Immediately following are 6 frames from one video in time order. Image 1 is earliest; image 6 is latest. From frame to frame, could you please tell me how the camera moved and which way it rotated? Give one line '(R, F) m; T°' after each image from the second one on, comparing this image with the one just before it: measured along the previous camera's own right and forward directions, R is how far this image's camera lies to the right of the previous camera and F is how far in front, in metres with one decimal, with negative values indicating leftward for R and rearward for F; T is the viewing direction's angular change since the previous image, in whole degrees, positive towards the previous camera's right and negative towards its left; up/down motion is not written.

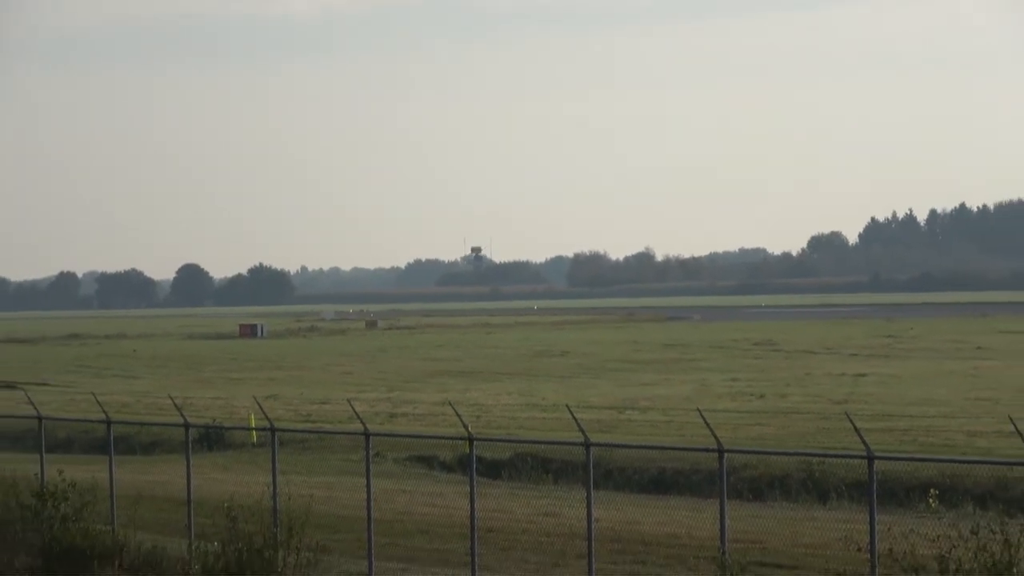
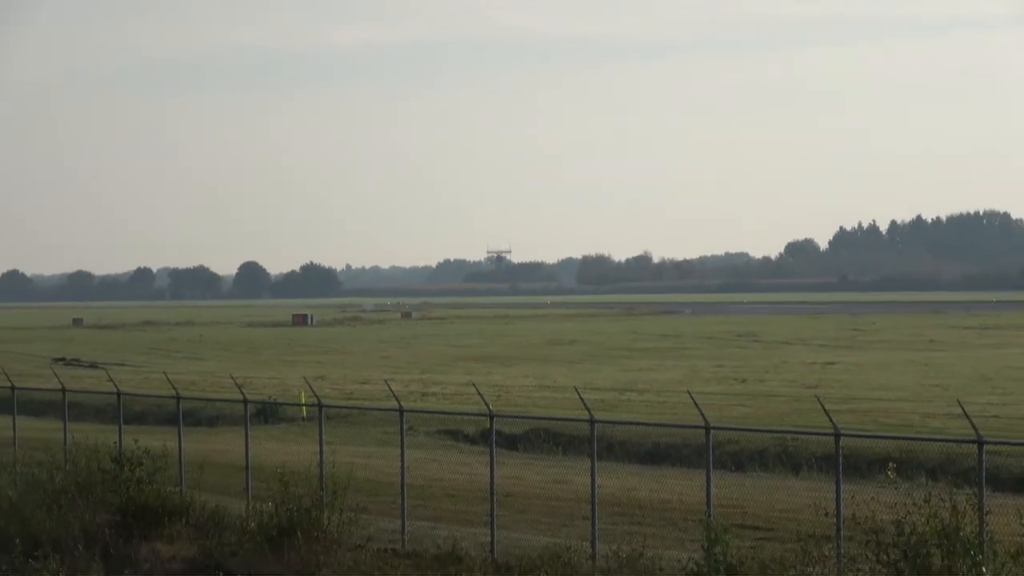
(+0.1, -2.2) m; -1°
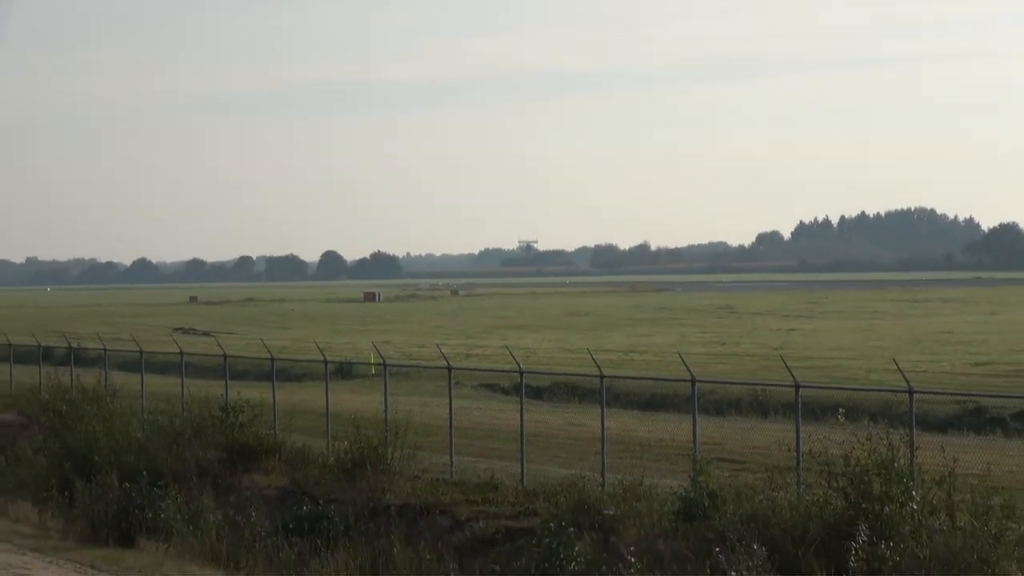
(+0.3, -4.2) m; -2°
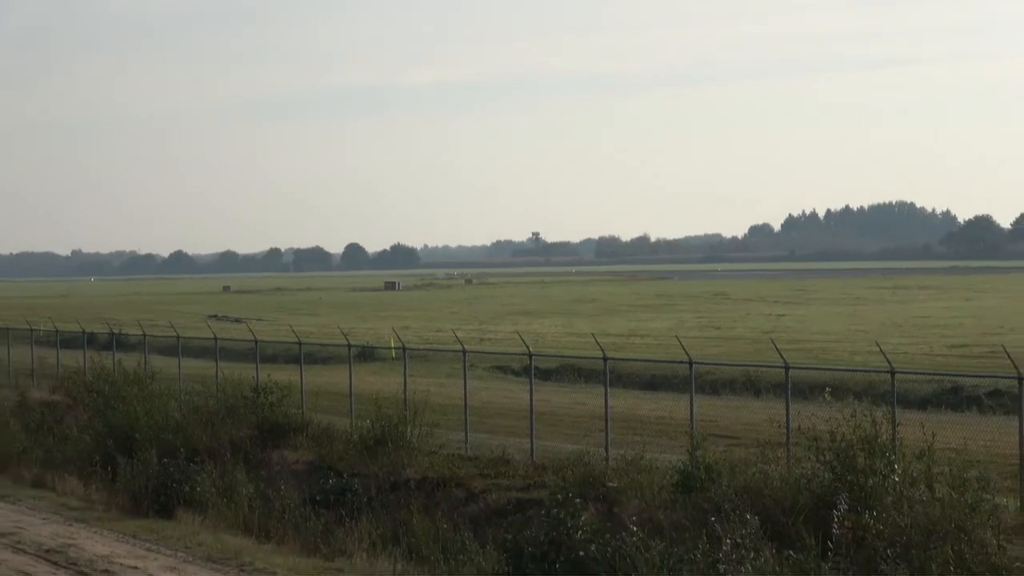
(+0.2, -1.6) m; -1°
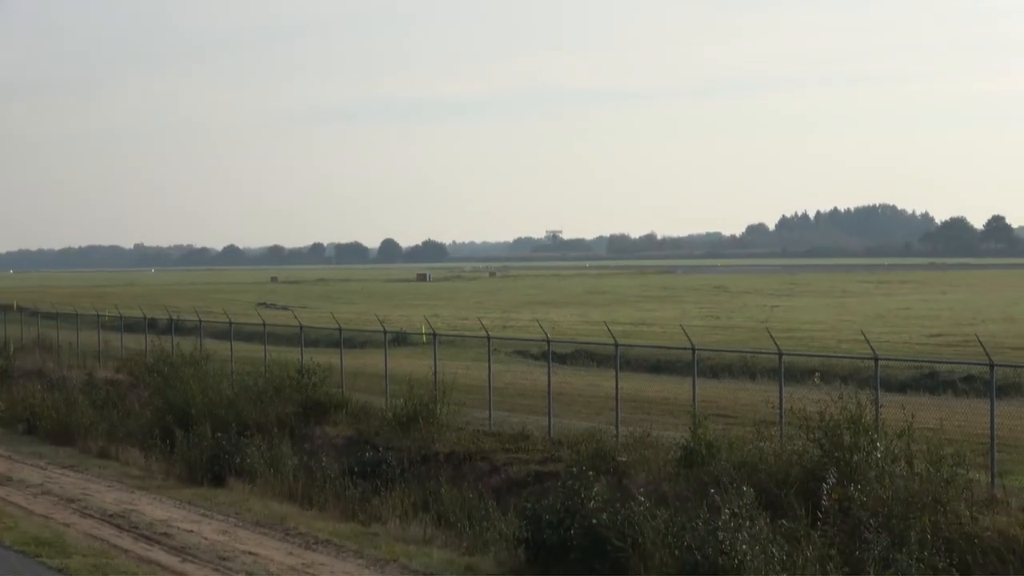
(+0.2, -2.4) m; -1°
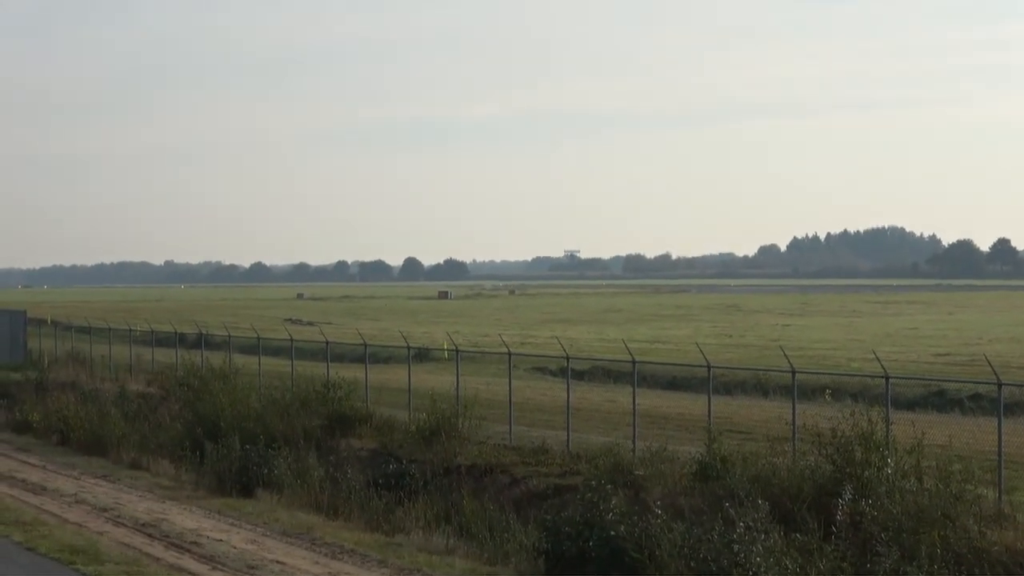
(0.0, -0.7) m; -1°
